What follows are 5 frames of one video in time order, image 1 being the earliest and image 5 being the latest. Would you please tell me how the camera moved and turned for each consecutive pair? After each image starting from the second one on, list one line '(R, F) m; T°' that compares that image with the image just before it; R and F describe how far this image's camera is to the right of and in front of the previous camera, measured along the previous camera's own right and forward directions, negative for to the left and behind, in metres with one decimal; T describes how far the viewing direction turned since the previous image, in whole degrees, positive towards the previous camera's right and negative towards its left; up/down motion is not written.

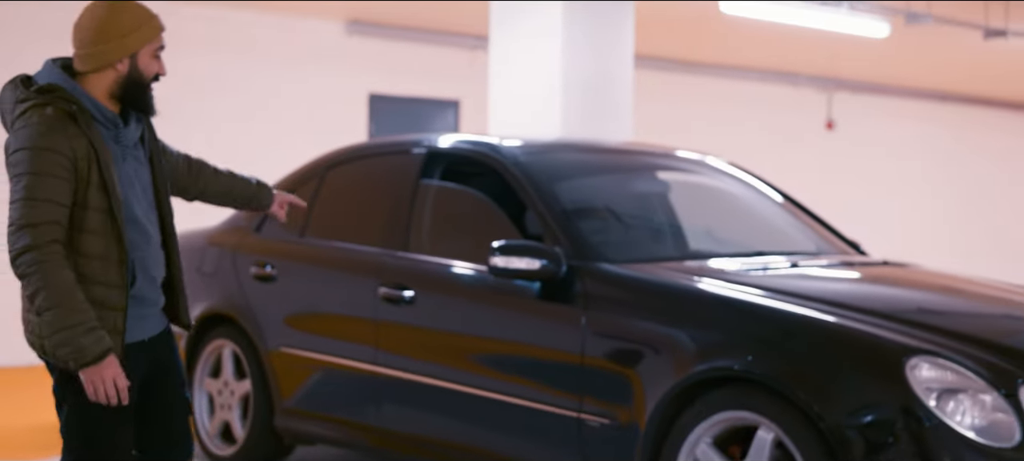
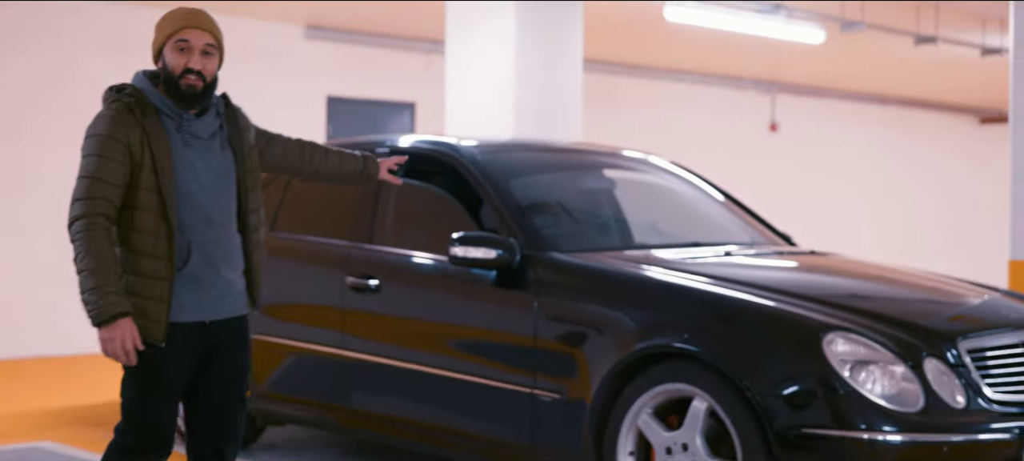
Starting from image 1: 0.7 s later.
(0.0, -0.4) m; +2°
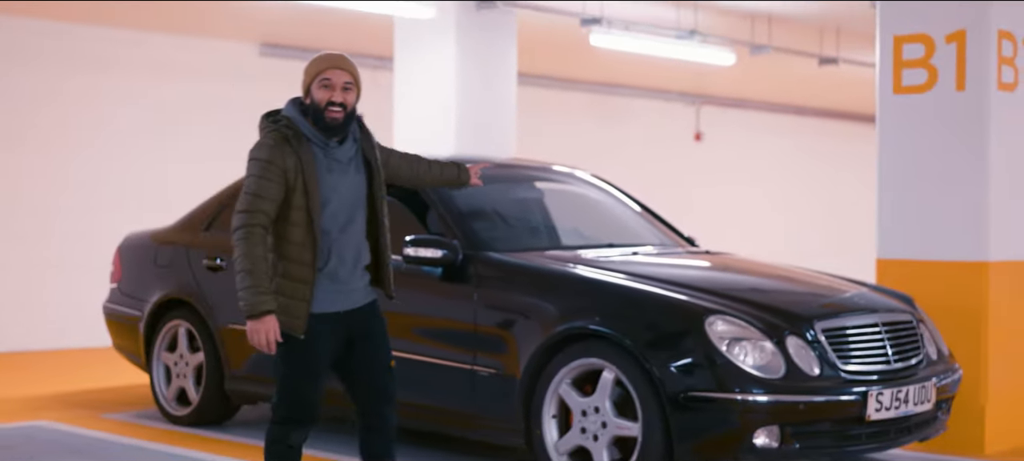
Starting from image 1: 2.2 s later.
(0.0, -0.9) m; +3°
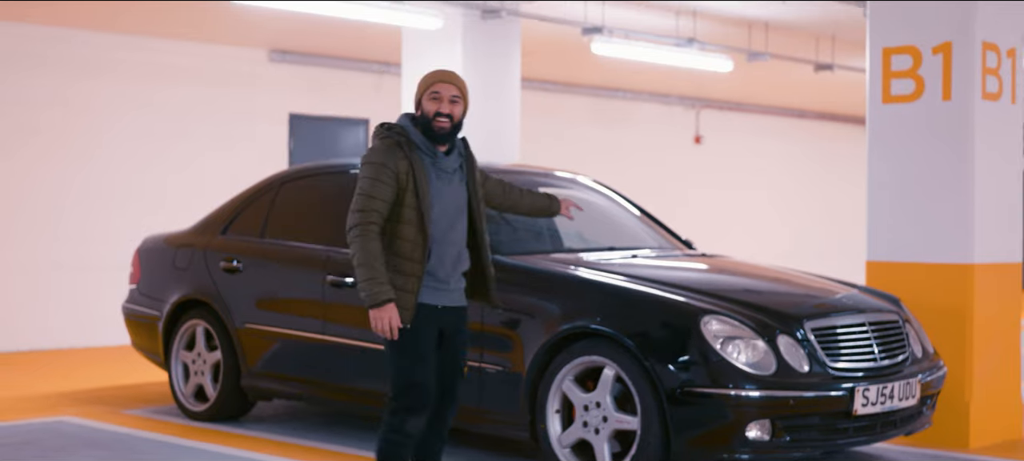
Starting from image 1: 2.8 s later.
(0.0, -0.3) m; 0°
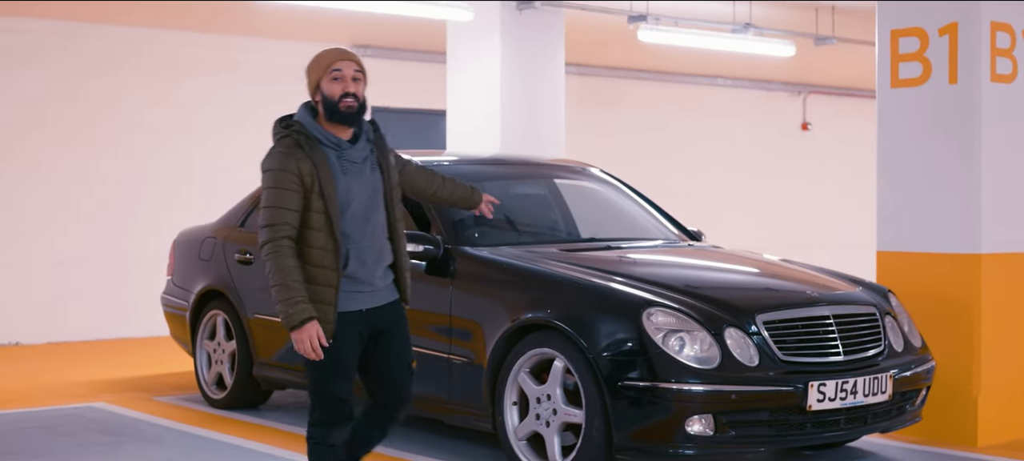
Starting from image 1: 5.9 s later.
(+0.9, +0.1) m; -7°
